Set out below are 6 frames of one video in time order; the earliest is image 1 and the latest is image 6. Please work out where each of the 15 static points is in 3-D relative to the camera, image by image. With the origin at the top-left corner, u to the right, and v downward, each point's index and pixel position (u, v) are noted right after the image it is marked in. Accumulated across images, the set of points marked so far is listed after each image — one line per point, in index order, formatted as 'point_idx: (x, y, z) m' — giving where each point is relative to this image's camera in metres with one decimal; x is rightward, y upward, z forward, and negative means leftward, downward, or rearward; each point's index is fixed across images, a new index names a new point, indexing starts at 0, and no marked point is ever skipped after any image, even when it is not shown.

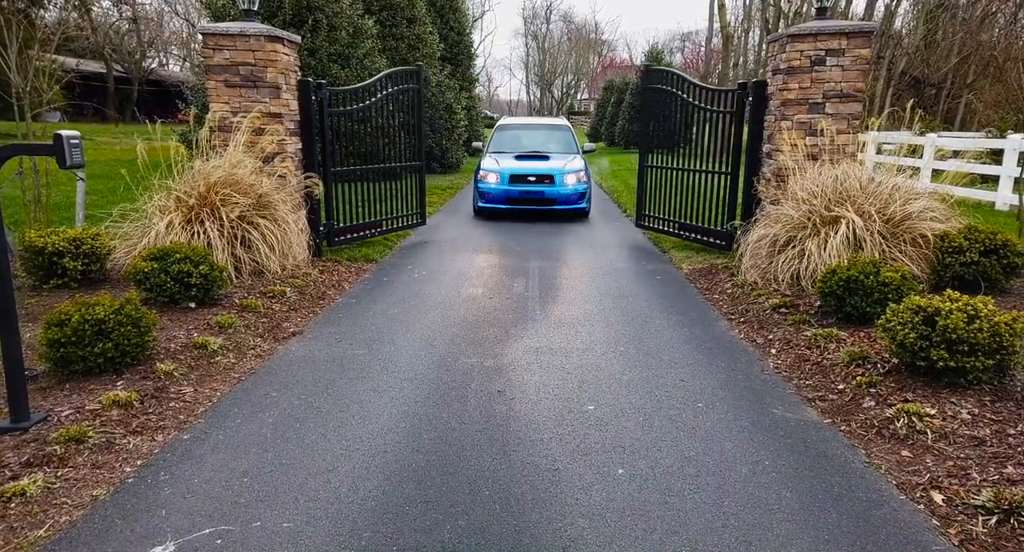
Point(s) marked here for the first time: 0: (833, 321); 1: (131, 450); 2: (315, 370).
0: (+2.3, -0.3, +4.6) m
1: (-1.7, -0.8, +3.0) m
2: (-1.2, -0.6, +4.0) m
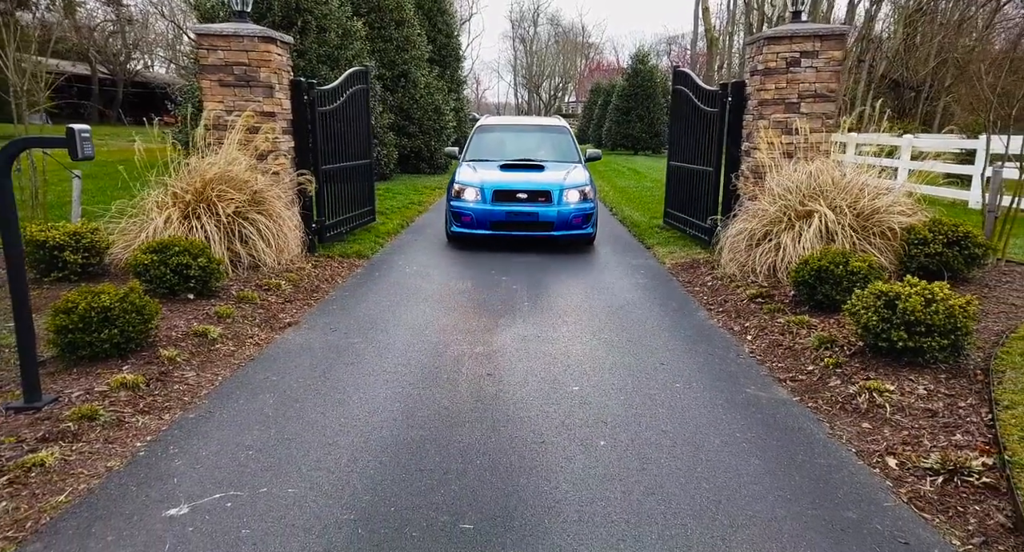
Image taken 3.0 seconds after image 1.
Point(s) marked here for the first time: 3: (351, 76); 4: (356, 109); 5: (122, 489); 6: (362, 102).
0: (+2.2, -0.2, +4.8) m
1: (-1.8, -0.7, +3.1) m
2: (-1.3, -0.5, +4.2) m
3: (-2.1, +2.5, +8.0) m
4: (-2.1, +2.2, +8.3) m
5: (-1.6, -0.9, +2.6) m
6: (-2.1, +2.3, +8.4) m
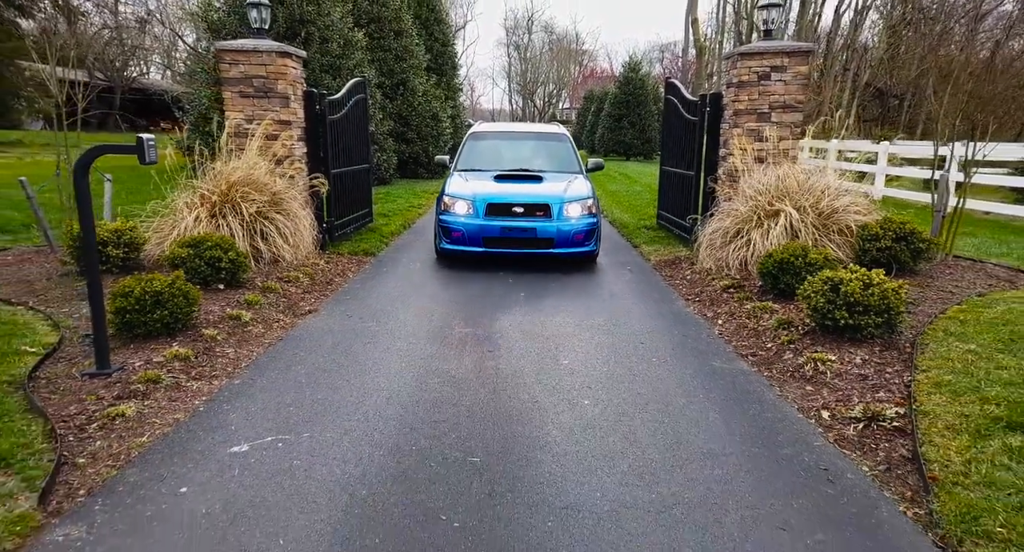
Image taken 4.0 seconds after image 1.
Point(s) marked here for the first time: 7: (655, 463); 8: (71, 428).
0: (+2.2, -0.2, +5.4) m
1: (-1.8, -0.7, +3.7) m
2: (-1.3, -0.5, +4.8) m
3: (-2.2, +2.5, +8.6) m
4: (-2.2, +2.2, +8.9) m
5: (-1.6, -0.8, +3.2) m
6: (-2.2, +2.3, +9.0) m
7: (+0.7, -0.9, +3.0) m
8: (-2.1, -0.7, +3.1) m
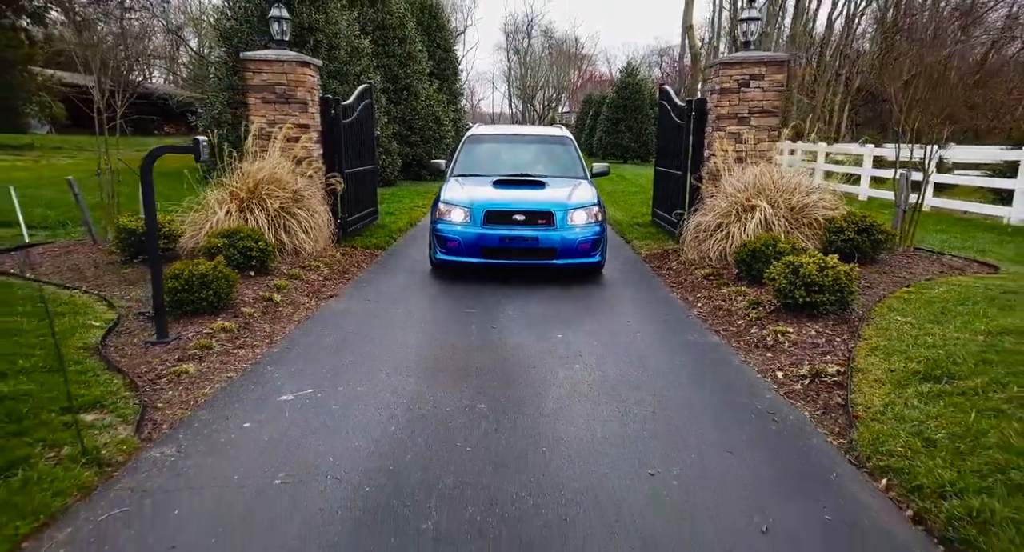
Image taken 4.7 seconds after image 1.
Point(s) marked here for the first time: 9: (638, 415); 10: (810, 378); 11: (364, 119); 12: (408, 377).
0: (+2.2, -0.1, +6.0) m
1: (-1.8, -0.5, +4.3) m
2: (-1.3, -0.3, +5.4) m
3: (-2.2, +2.6, +9.3) m
4: (-2.2, +2.3, +9.5) m
5: (-1.6, -0.7, +3.8) m
6: (-2.2, +2.4, +9.6) m
7: (+0.7, -0.8, +3.6) m
8: (-2.1, -0.6, +3.8) m
9: (+0.7, -0.8, +3.4) m
10: (+1.8, -0.6, +3.9) m
11: (-2.2, +2.3, +9.5) m
12: (-0.7, -0.6, +4.1) m
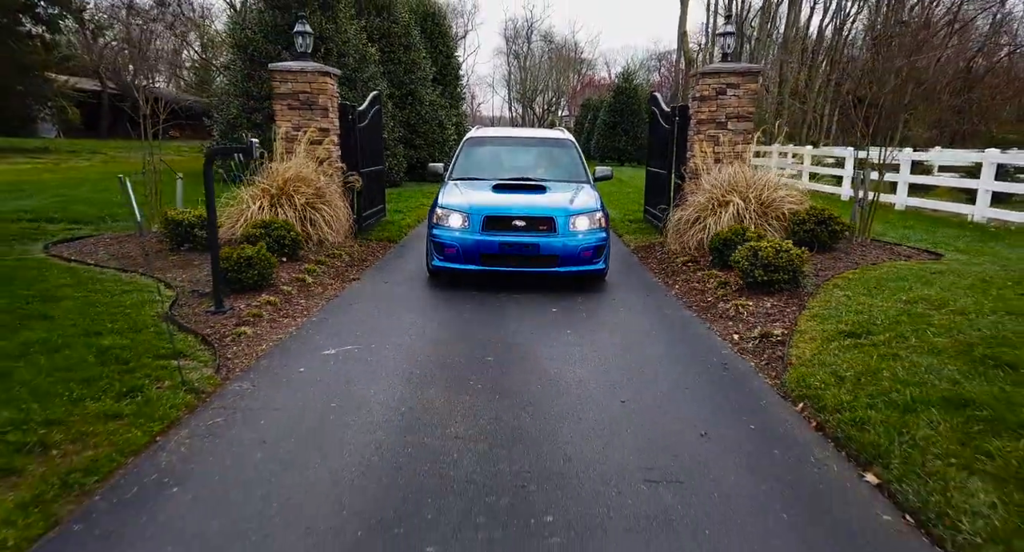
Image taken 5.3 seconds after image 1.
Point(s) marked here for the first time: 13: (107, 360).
0: (+2.2, +0.1, +6.9) m
1: (-1.8, -0.4, +5.1) m
2: (-1.3, -0.2, +6.2) m
3: (-2.2, +2.8, +10.1) m
4: (-2.2, +2.4, +10.3) m
5: (-1.6, -0.5, +4.6) m
6: (-2.1, +2.5, +10.5) m
7: (+0.7, -0.6, +4.4) m
8: (-2.1, -0.4, +4.6) m
9: (+0.7, -0.6, +4.3) m
10: (+1.8, -0.5, +4.7) m
11: (-2.1, +2.5, +10.3) m
12: (-0.7, -0.5, +4.9) m
13: (-2.5, -0.5, +3.9) m
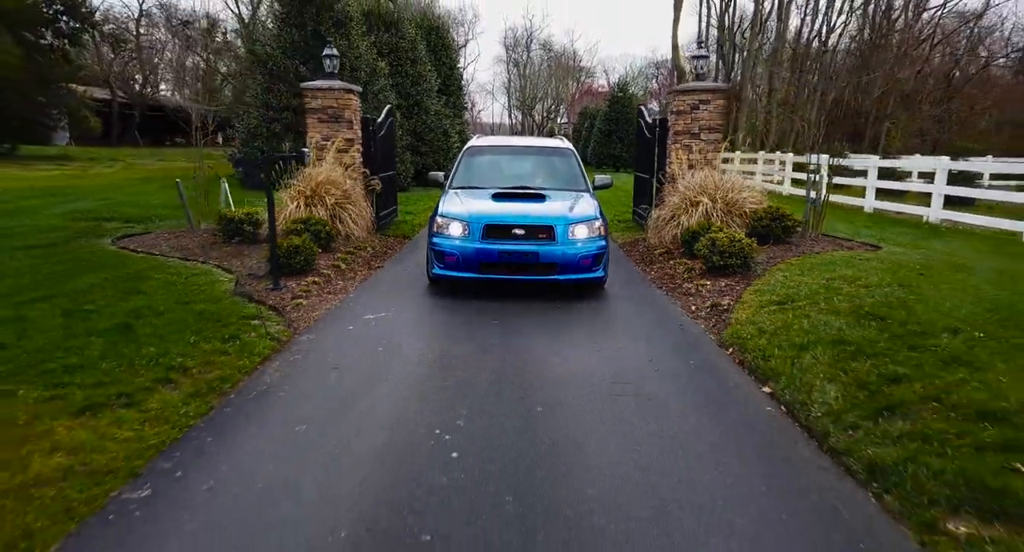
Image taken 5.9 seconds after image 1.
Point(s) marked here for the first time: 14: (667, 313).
0: (+2.2, +0.2, +8.1) m
1: (-1.8, -0.2, +6.4) m
2: (-1.3, -0.1, +7.5) m
3: (-2.1, +2.9, +11.3) m
4: (-2.1, +2.5, +11.6) m
5: (-1.6, -0.3, +5.9) m
6: (-2.1, +2.6, +11.7) m
7: (+0.7, -0.4, +5.6) m
8: (-2.1, -0.3, +5.8) m
9: (+0.7, -0.5, +5.5) m
10: (+1.8, -0.3, +6.0) m
11: (-2.1, +2.6, +11.6) m
12: (-0.6, -0.3, +6.1) m
13: (-2.5, -0.3, +5.2) m
14: (+1.4, -0.3, +6.0) m
